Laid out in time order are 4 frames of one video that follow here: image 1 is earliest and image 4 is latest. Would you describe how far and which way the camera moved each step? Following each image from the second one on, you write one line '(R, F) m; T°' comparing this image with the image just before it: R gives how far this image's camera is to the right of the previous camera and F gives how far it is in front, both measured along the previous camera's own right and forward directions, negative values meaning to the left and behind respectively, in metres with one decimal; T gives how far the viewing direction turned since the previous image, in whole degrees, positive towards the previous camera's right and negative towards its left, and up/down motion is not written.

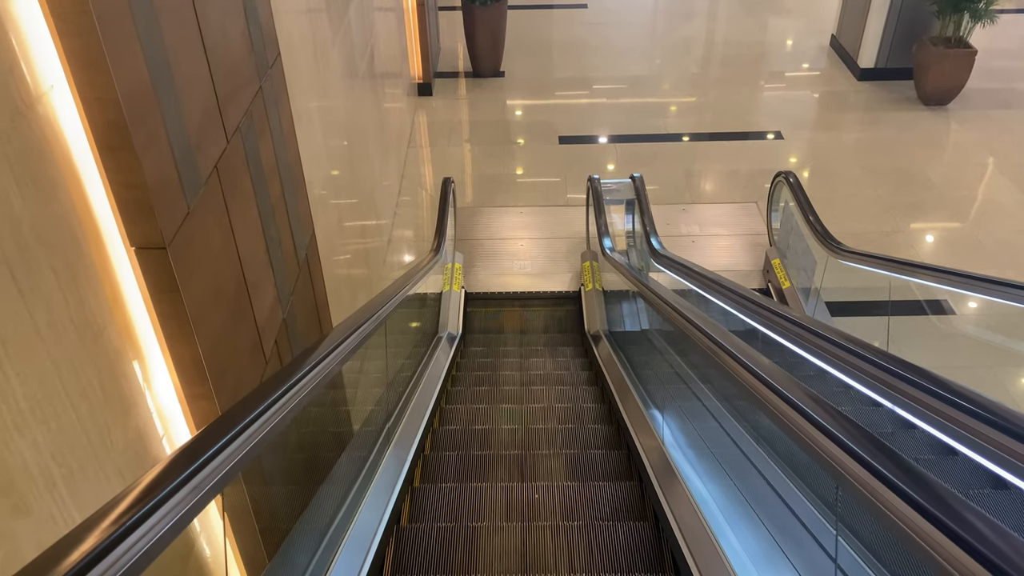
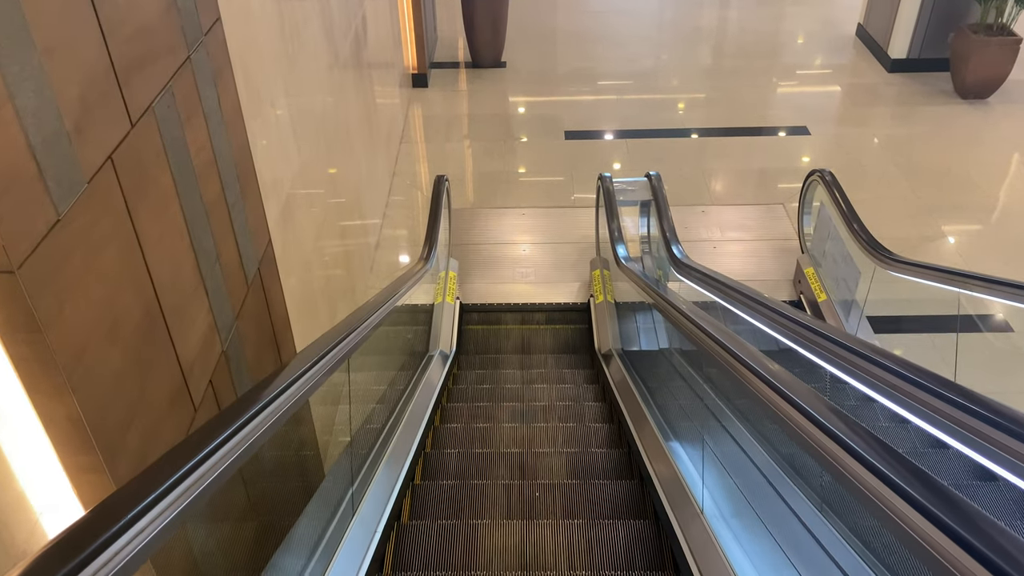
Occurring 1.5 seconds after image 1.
(0.0, +0.5) m; 0°
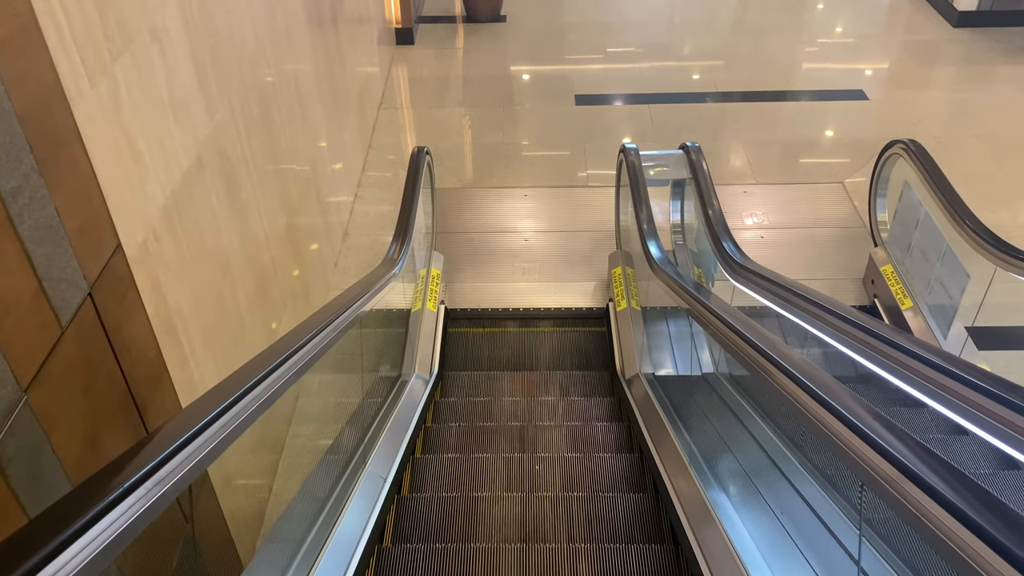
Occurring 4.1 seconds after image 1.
(0.0, +0.9) m; 0°
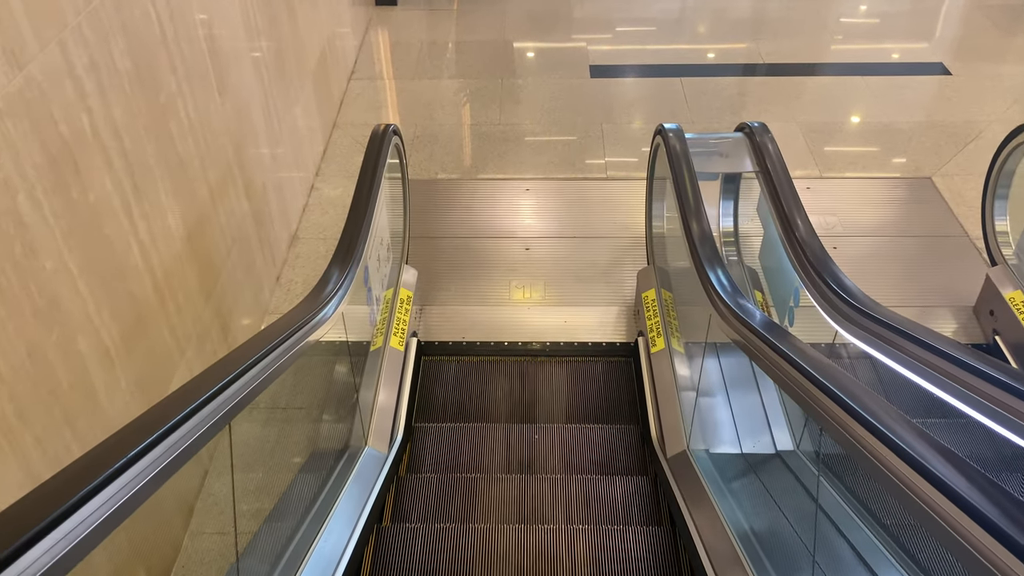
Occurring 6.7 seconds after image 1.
(0.0, +0.9) m; 0°
